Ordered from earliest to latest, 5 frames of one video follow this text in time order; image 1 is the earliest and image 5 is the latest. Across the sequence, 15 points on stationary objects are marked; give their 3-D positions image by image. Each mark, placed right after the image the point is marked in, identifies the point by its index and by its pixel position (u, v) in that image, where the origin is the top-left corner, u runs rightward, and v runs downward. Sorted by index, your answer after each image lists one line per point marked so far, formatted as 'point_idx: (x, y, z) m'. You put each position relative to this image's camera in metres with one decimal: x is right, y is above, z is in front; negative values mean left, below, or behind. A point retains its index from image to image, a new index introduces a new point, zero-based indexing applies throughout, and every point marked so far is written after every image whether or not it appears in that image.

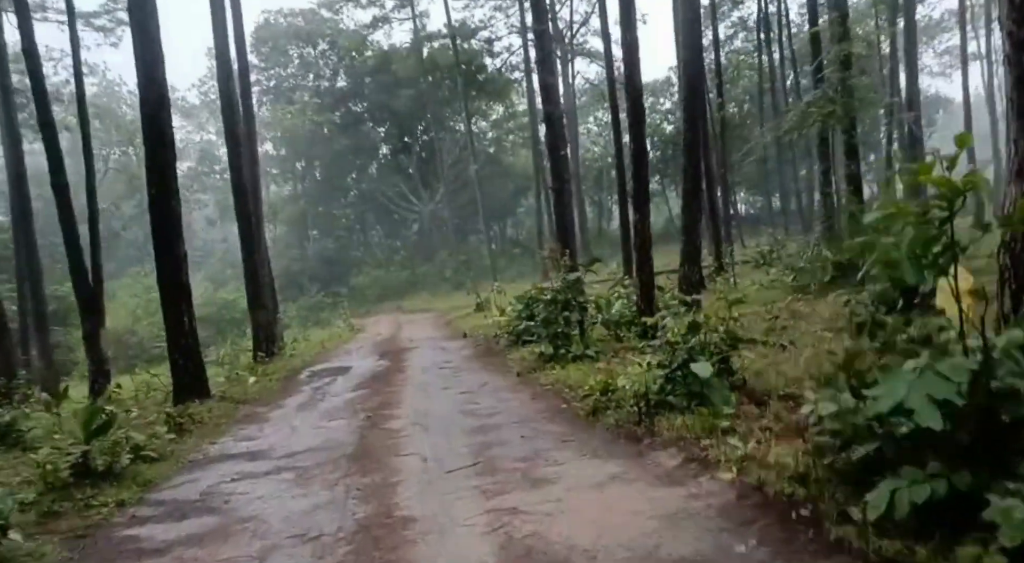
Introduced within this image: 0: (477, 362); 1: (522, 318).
0: (-0.6, -1.3, +12.5) m
1: (+0.2, -0.6, +13.1) m
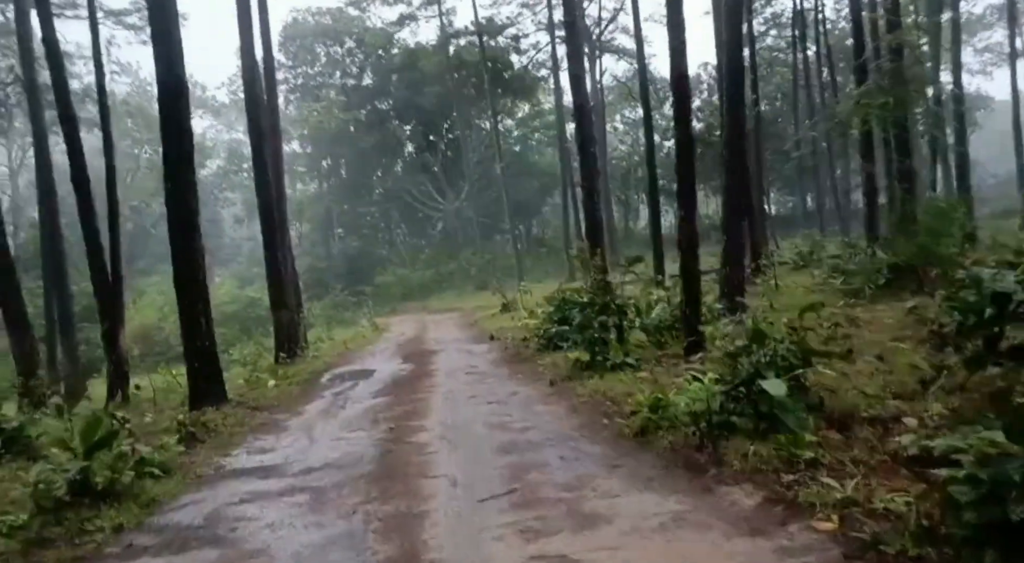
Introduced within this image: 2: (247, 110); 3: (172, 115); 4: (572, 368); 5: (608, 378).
0: (-0.1, -1.3, +11.9) m
1: (+0.7, -0.6, +12.4) m
2: (-6.2, +4.0, +18.7) m
3: (-4.4, +2.1, +10.2) m
4: (+0.7, -1.0, +9.4) m
5: (+1.0, -1.0, +8.4) m
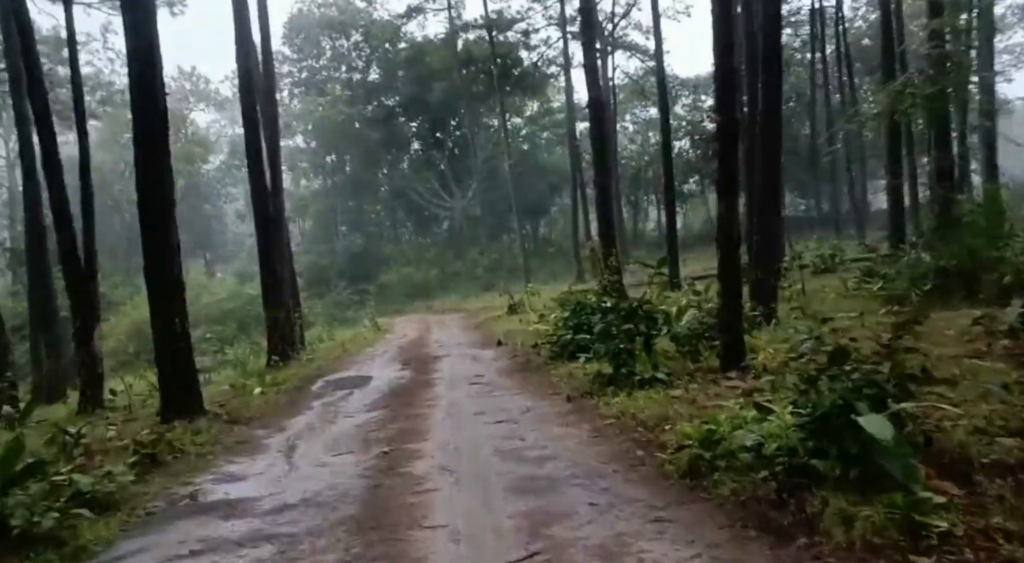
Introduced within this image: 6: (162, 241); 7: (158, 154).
0: (0.0, -1.3, +10.7) m
1: (+0.8, -0.6, +11.2) m
2: (-6.0, +4.1, +17.6) m
3: (-4.2, +2.2, +9.1) m
4: (+0.8, -1.0, +8.3) m
5: (+1.1, -1.0, +7.3) m
6: (-4.0, +0.5, +9.1) m
7: (-4.1, +1.4, +9.2) m
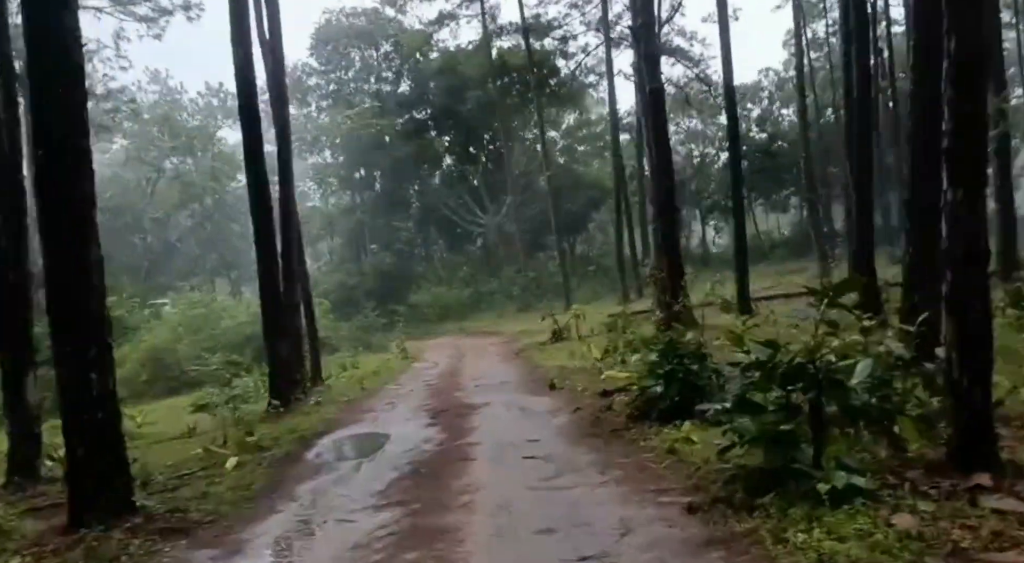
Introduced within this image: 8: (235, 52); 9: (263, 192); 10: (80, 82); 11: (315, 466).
0: (+0.7, -1.6, +7.6) m
1: (+1.5, -1.0, +8.1) m
2: (-5.1, +3.6, +14.8) m
3: (-3.6, +1.9, +6.2) m
4: (+1.4, -1.3, +5.1) m
5: (+1.6, -1.3, +4.1) m
6: (-3.5, +0.2, +6.2) m
7: (-3.5, +1.2, +6.3) m
8: (-5.1, +4.2, +14.6) m
9: (-4.6, +1.8, +14.5) m
10: (-3.5, +1.6, +6.3) m
11: (-2.1, -1.9, +8.4) m
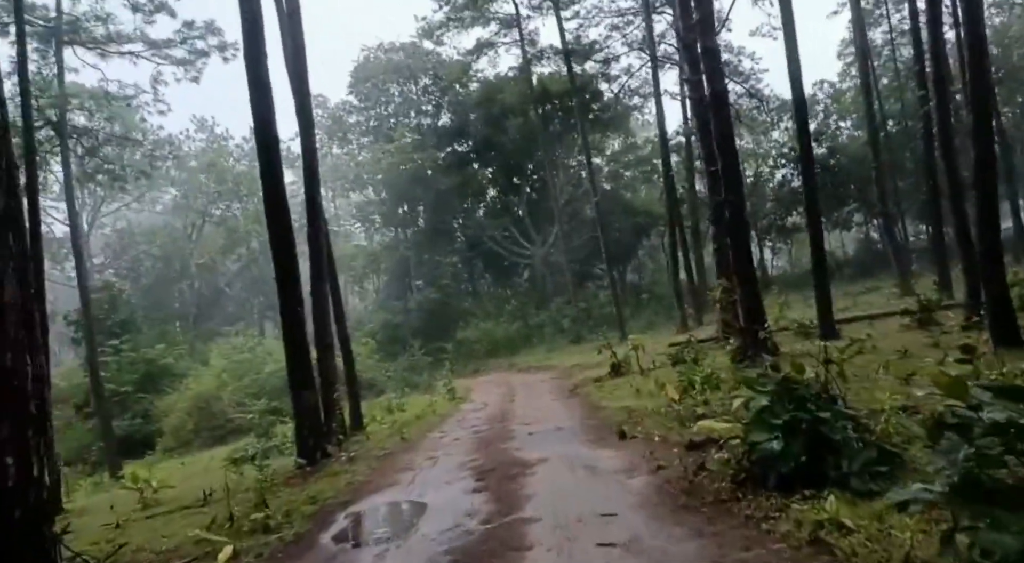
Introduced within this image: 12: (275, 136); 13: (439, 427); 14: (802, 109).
0: (+1.2, -1.8, +5.6) m
1: (+2.0, -1.1, +6.1) m
2: (-4.3, +2.9, +13.3) m
3: (-3.3, +1.6, +4.6) m
4: (+1.7, -1.3, +3.1) m
5: (+1.9, -1.3, +2.1) m
6: (-3.1, -0.1, +4.5) m
7: (-3.2, +0.9, +4.6) m
8: (-4.3, +3.5, +13.2) m
9: (-3.8, +1.1, +13.0) m
10: (-3.1, +1.3, +4.7) m
11: (-1.5, -2.2, +6.6) m
12: (-4.0, +2.8, +13.4) m
13: (-1.5, -3.0, +16.2) m
14: (+6.7, +4.2, +18.5) m
